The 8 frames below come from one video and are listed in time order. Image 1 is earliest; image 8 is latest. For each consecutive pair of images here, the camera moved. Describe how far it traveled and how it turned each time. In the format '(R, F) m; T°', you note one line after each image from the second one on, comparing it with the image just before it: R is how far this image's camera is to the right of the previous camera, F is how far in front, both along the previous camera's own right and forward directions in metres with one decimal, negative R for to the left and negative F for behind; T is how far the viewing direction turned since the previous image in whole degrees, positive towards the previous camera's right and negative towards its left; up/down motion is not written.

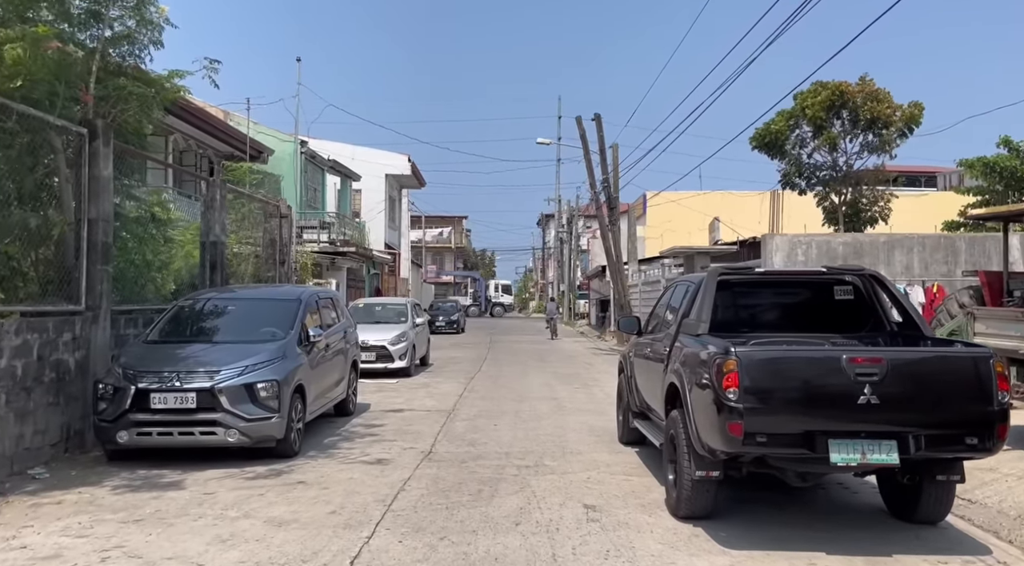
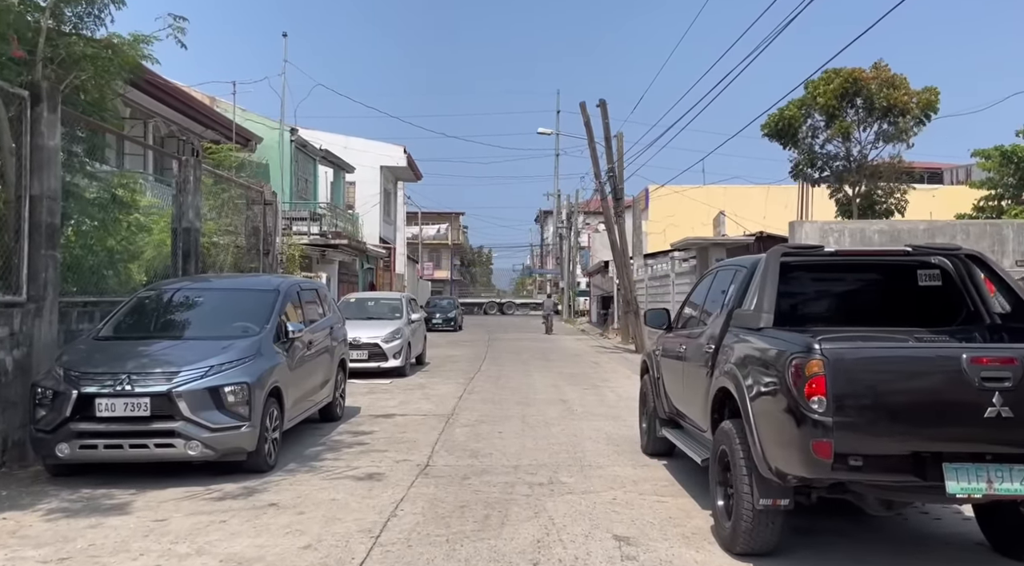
(-0.1, +1.1) m; 0°
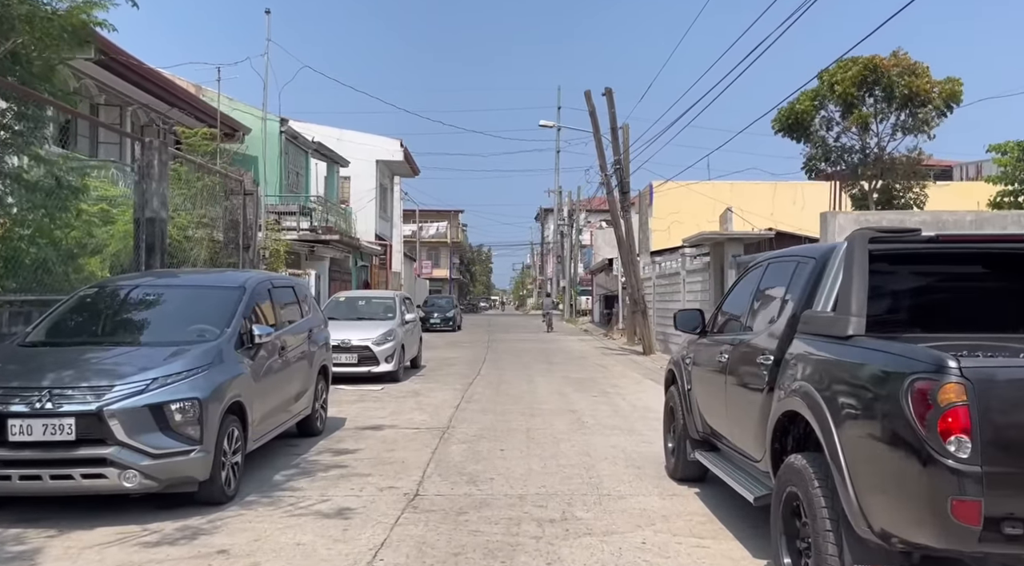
(0.0, +1.1) m; 0°
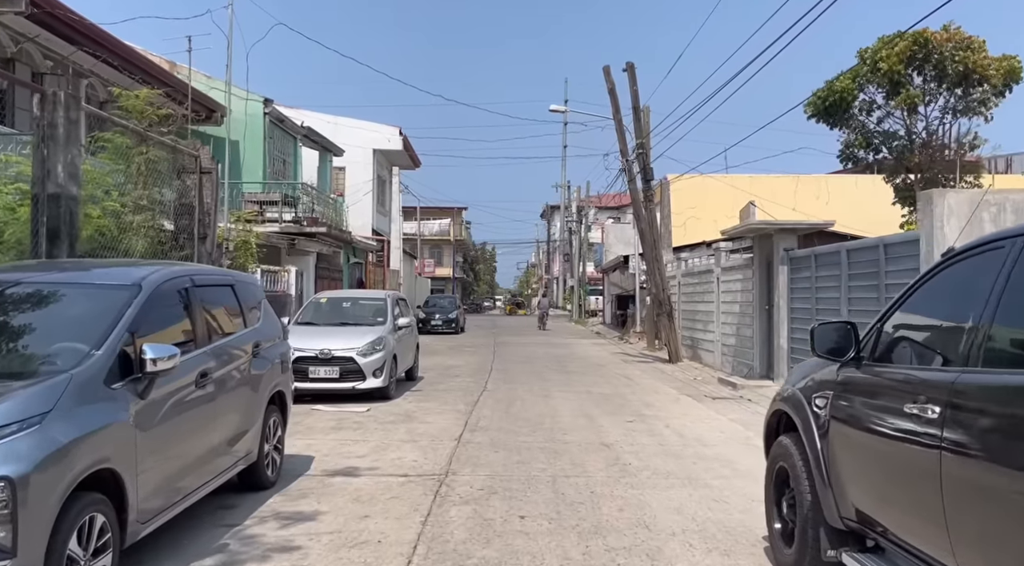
(-0.2, +2.3) m; 0°
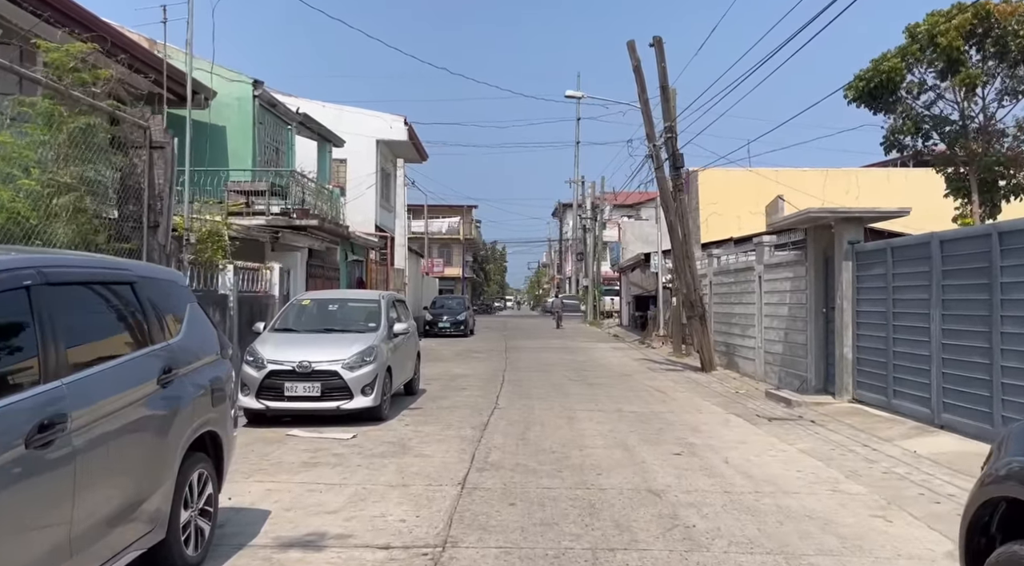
(-0.1, +1.9) m; -1°
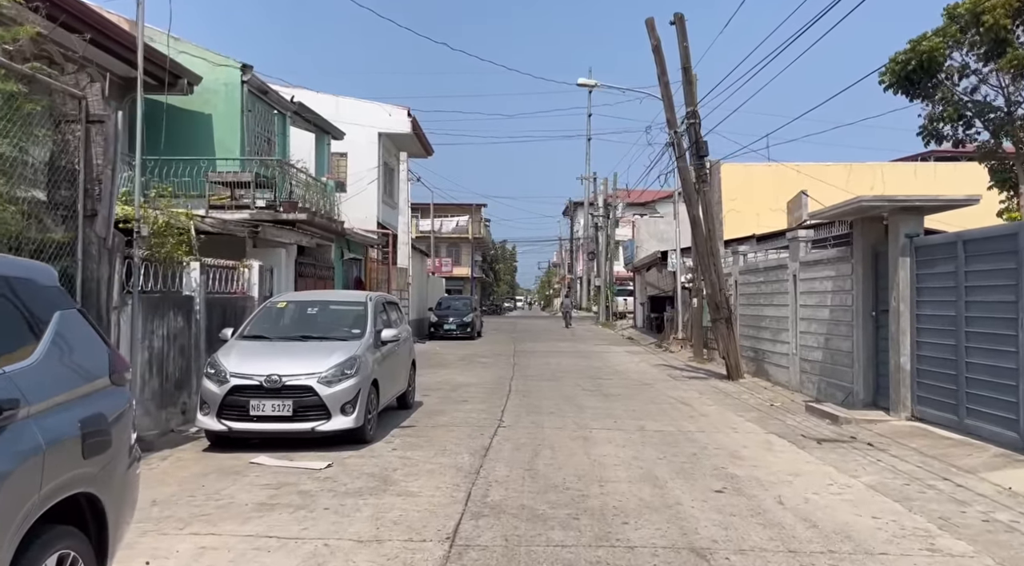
(+0.1, +1.4) m; -1°
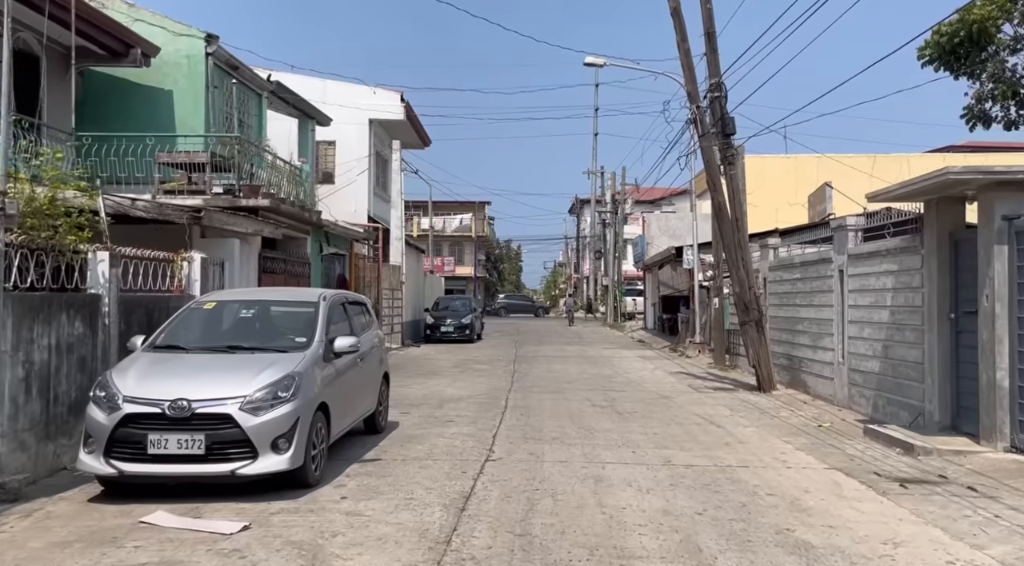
(+0.1, +2.0) m; 0°
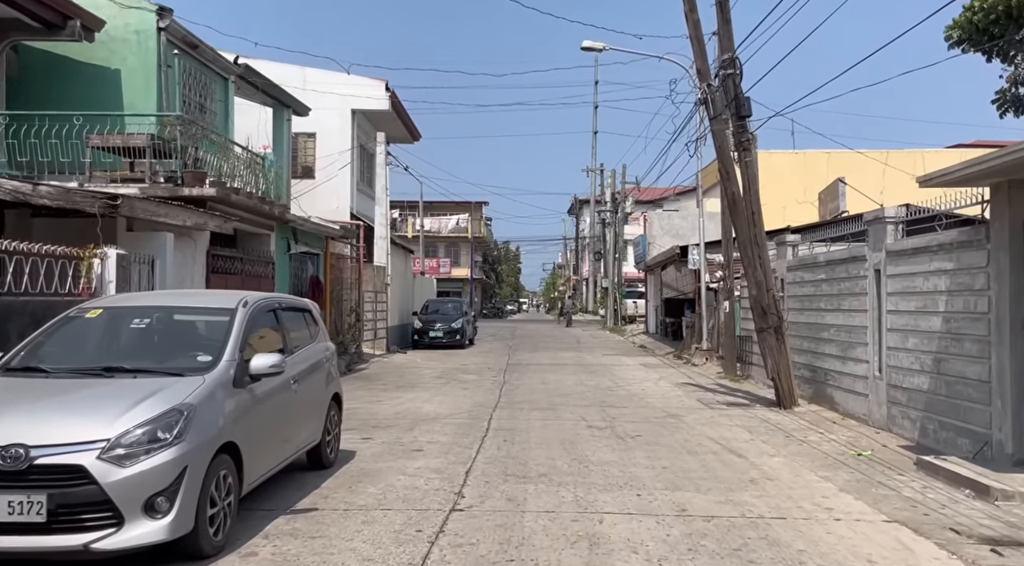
(+0.2, +1.6) m; 0°
